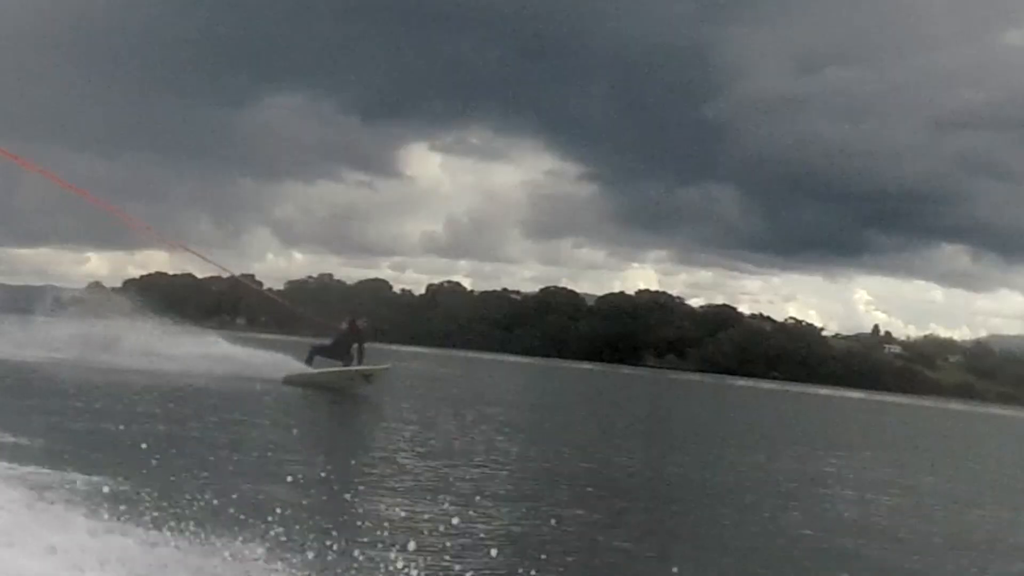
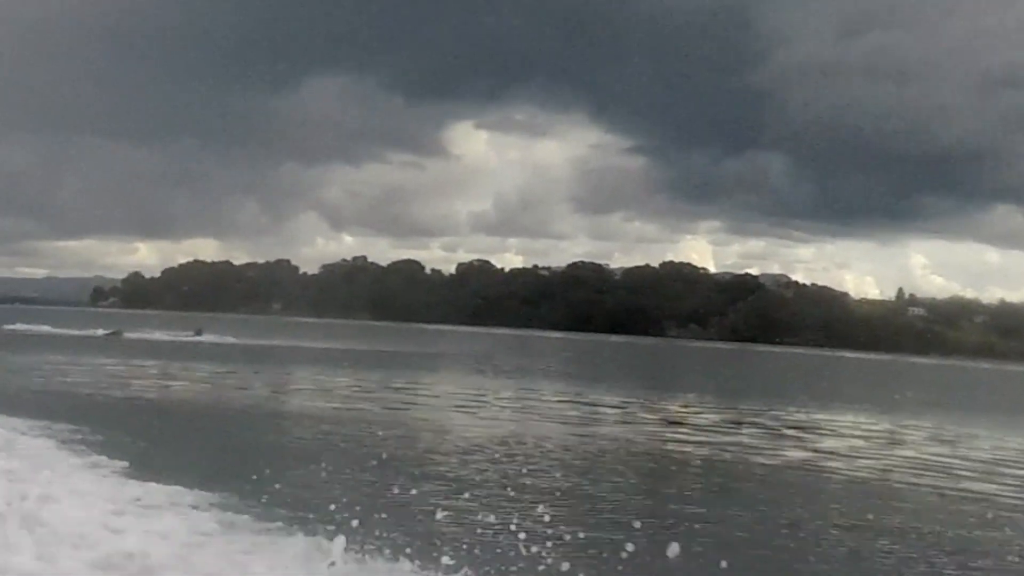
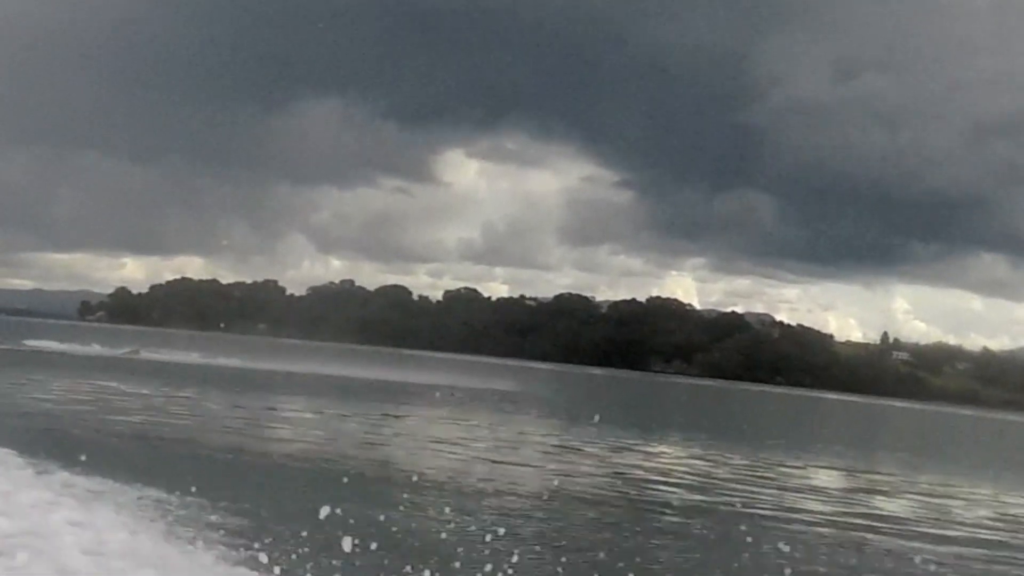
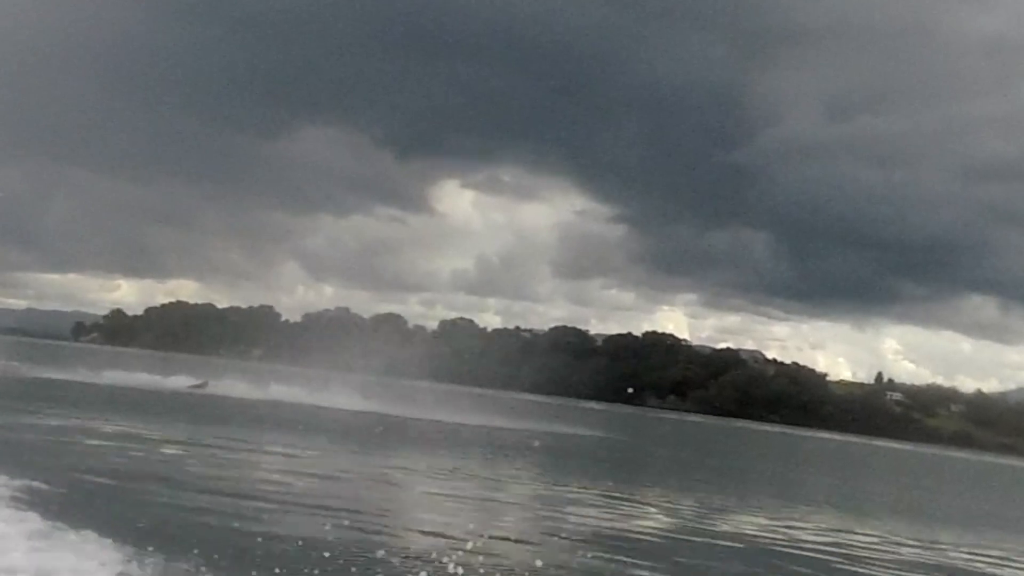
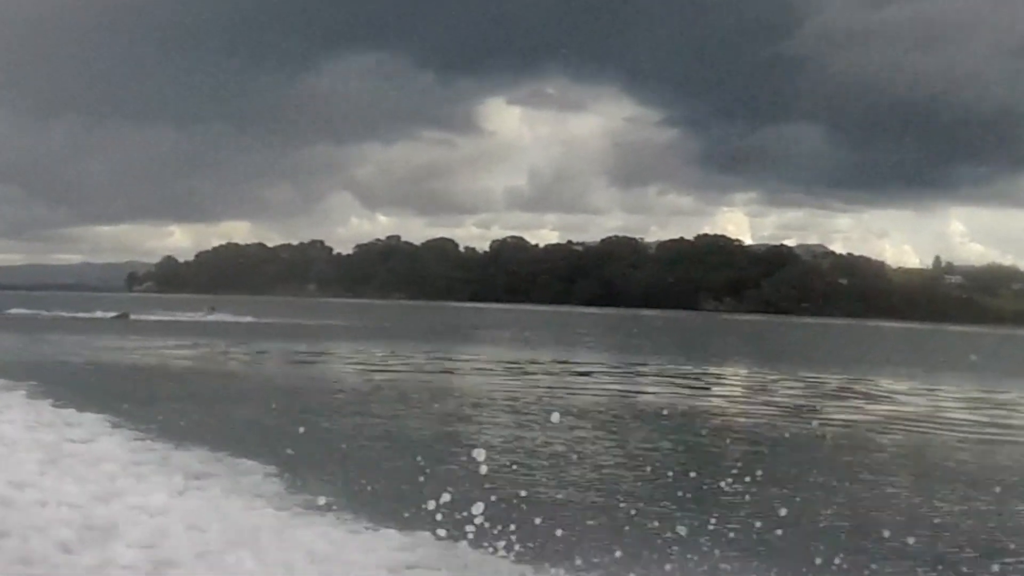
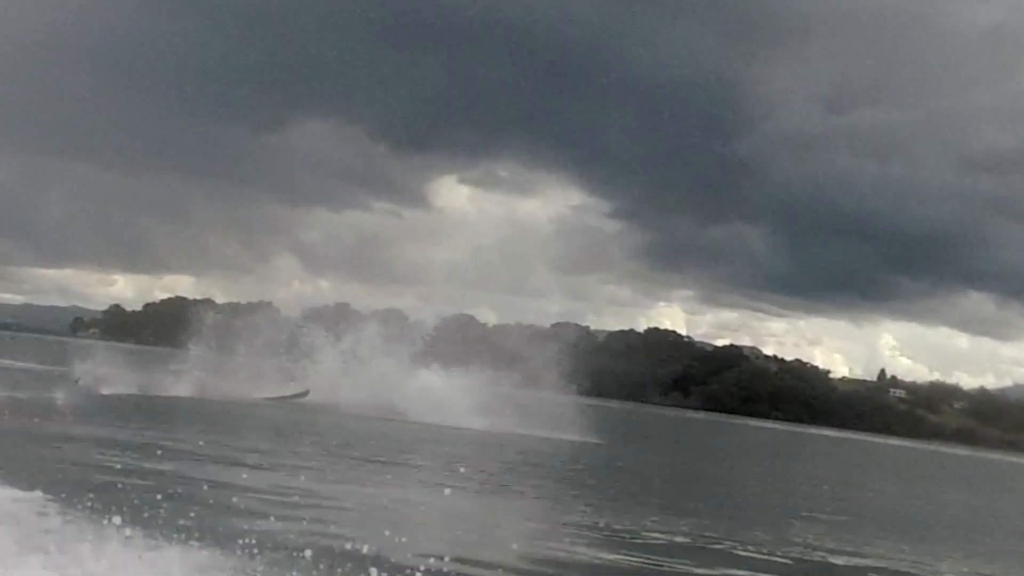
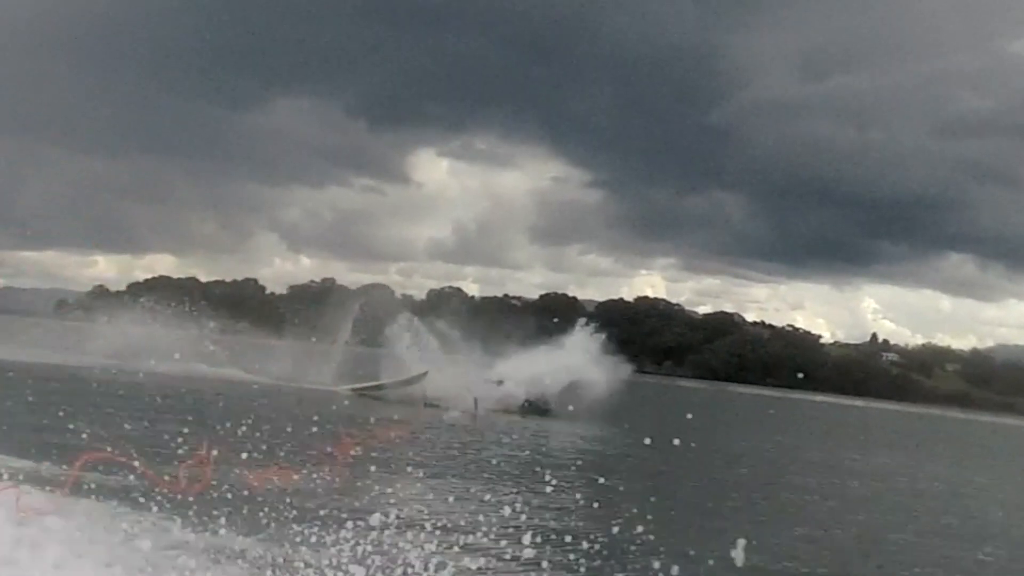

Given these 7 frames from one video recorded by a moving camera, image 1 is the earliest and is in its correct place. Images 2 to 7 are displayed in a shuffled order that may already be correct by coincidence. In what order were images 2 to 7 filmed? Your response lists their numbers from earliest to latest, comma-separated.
7, 6, 4, 3, 2, 5
